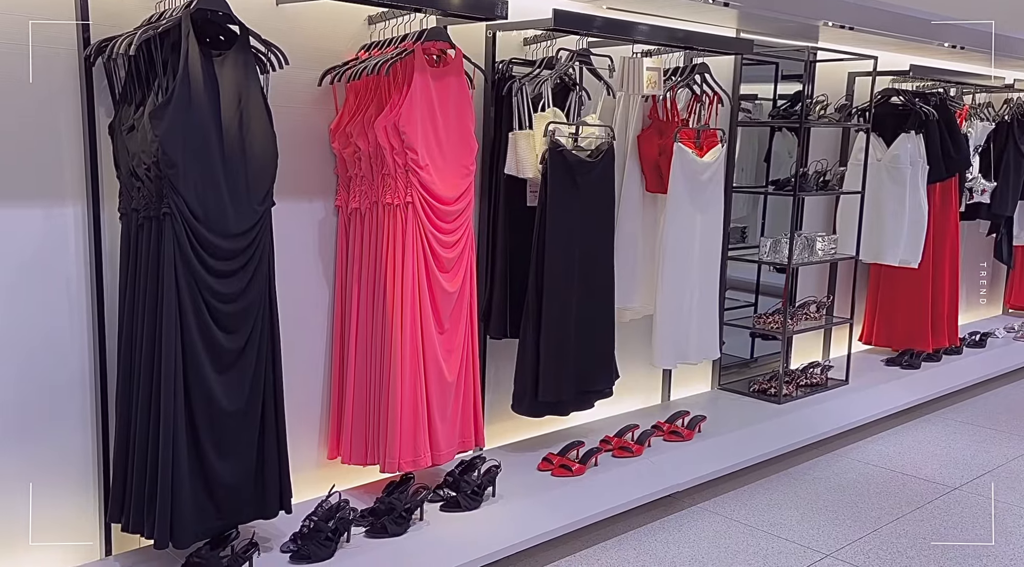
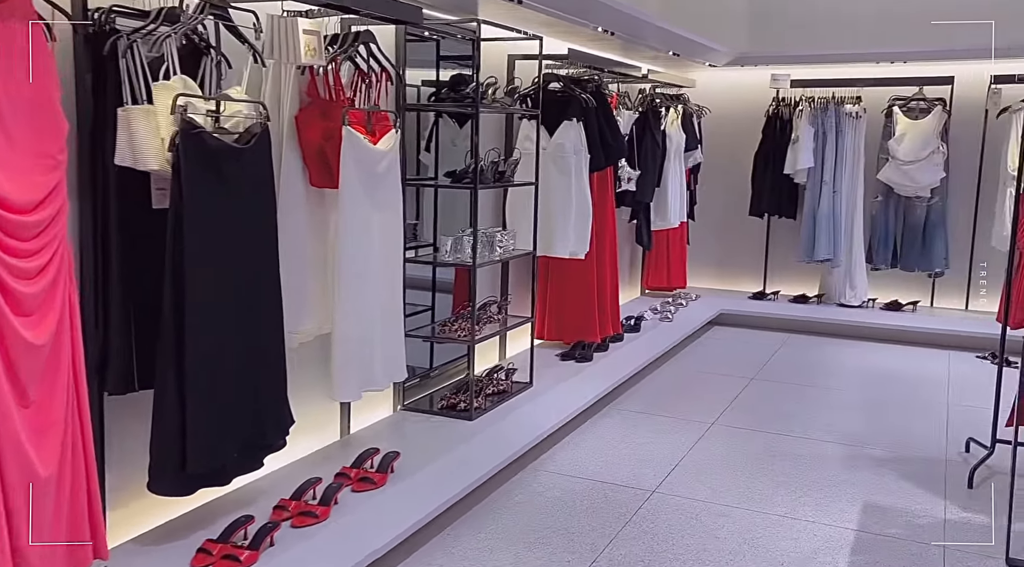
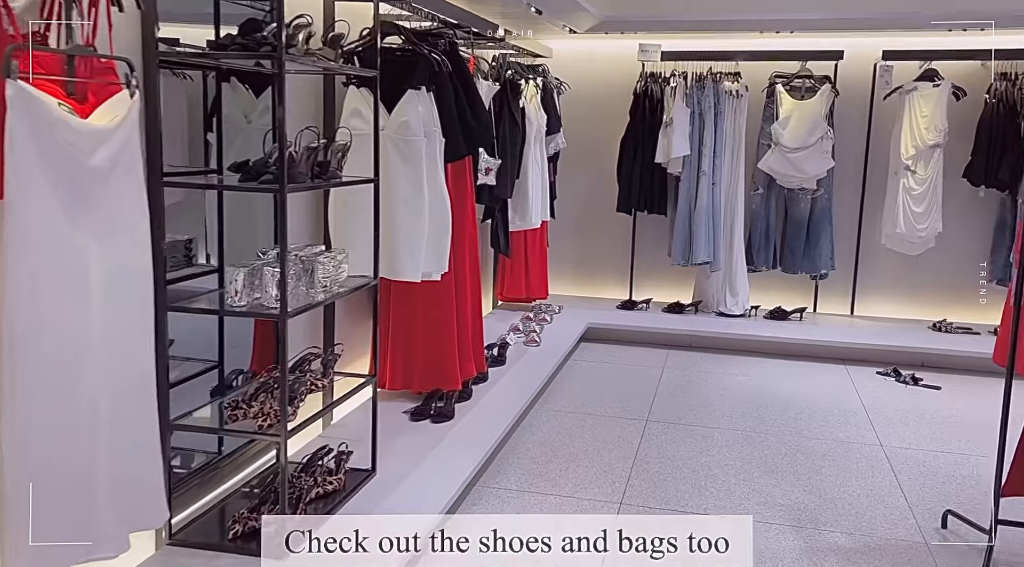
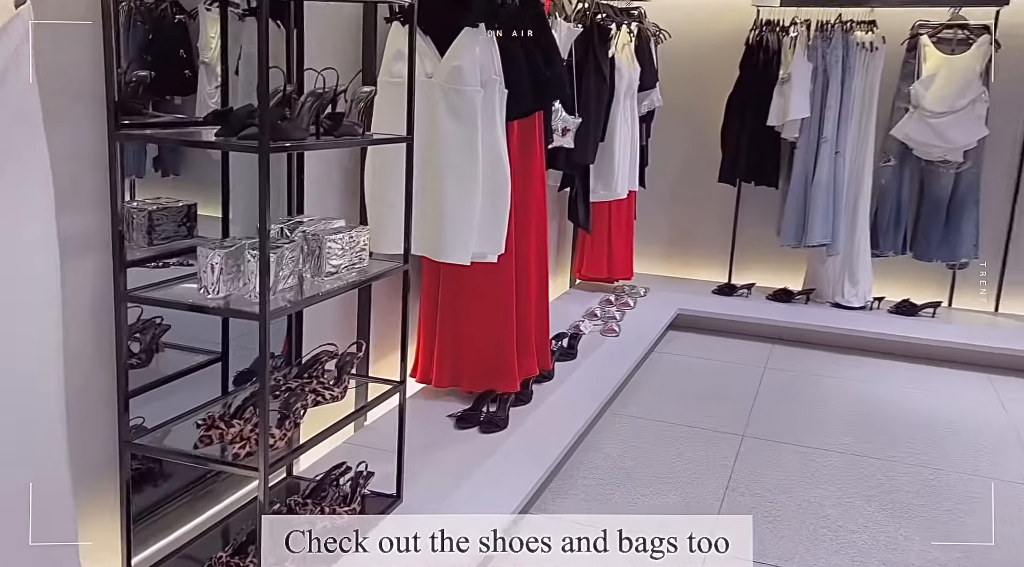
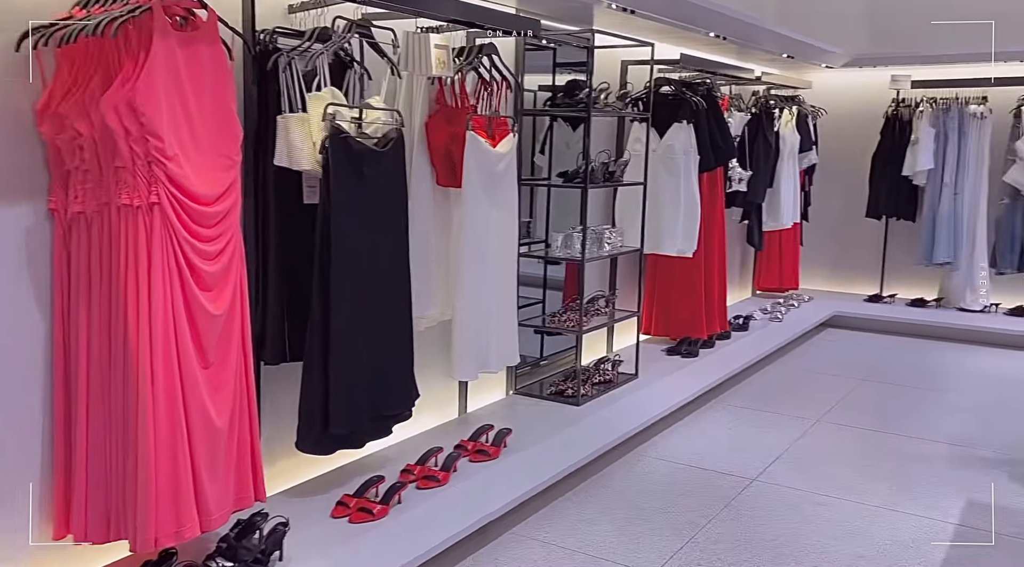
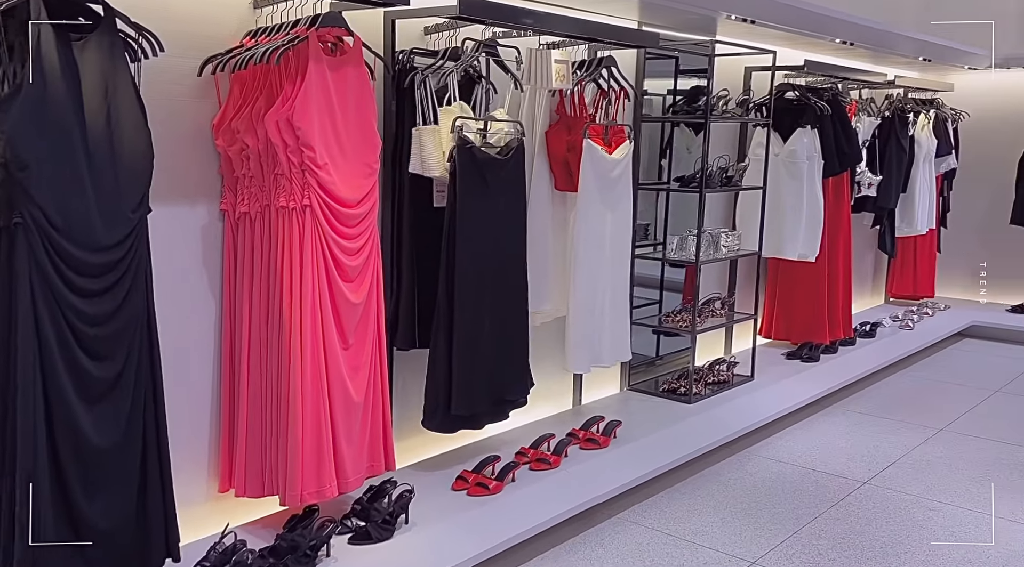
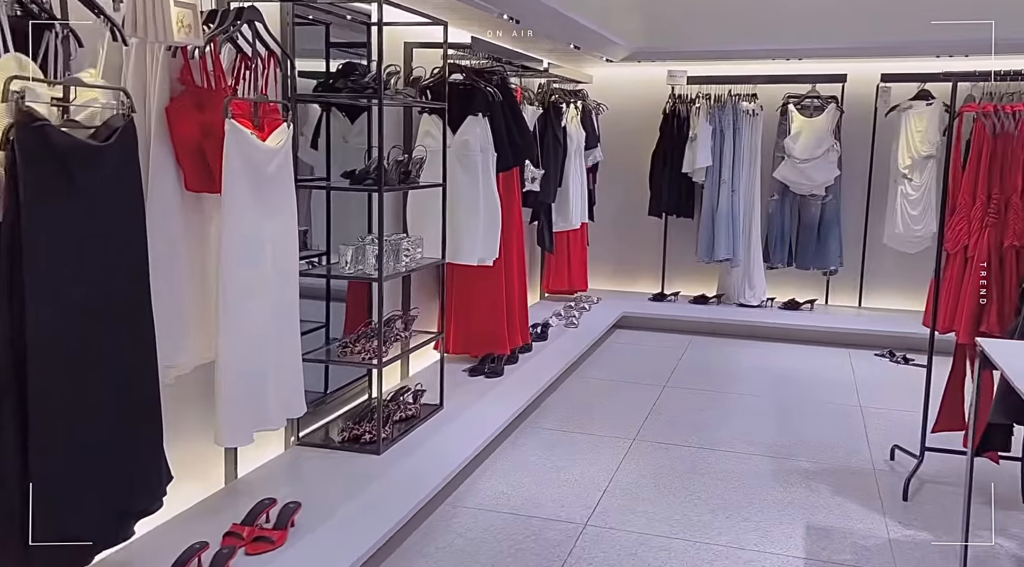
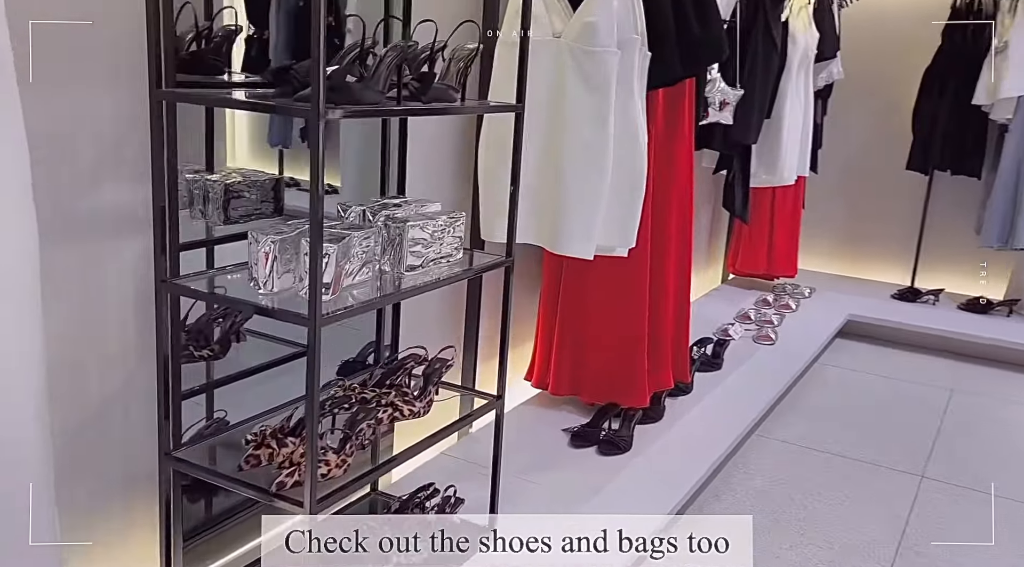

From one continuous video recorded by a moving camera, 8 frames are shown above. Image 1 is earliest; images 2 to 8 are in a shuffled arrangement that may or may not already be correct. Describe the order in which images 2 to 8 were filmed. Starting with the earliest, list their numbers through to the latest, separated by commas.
6, 5, 2, 7, 3, 4, 8
